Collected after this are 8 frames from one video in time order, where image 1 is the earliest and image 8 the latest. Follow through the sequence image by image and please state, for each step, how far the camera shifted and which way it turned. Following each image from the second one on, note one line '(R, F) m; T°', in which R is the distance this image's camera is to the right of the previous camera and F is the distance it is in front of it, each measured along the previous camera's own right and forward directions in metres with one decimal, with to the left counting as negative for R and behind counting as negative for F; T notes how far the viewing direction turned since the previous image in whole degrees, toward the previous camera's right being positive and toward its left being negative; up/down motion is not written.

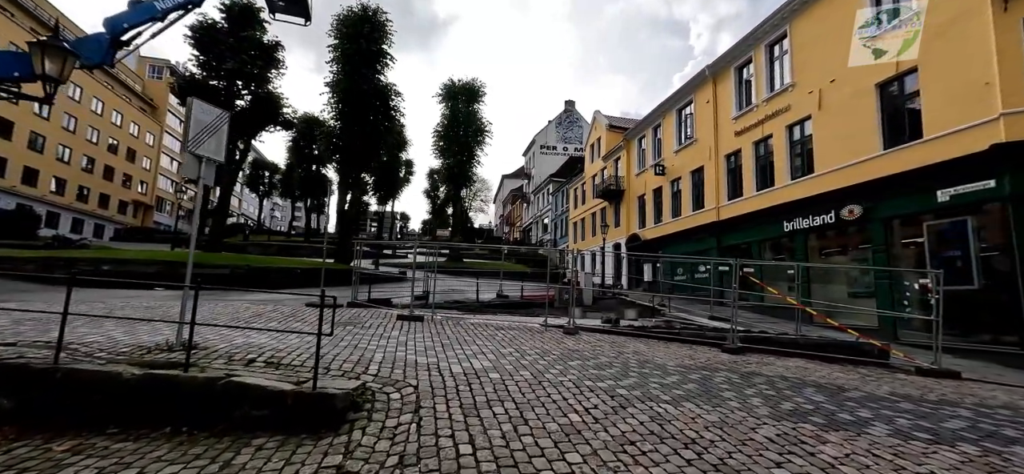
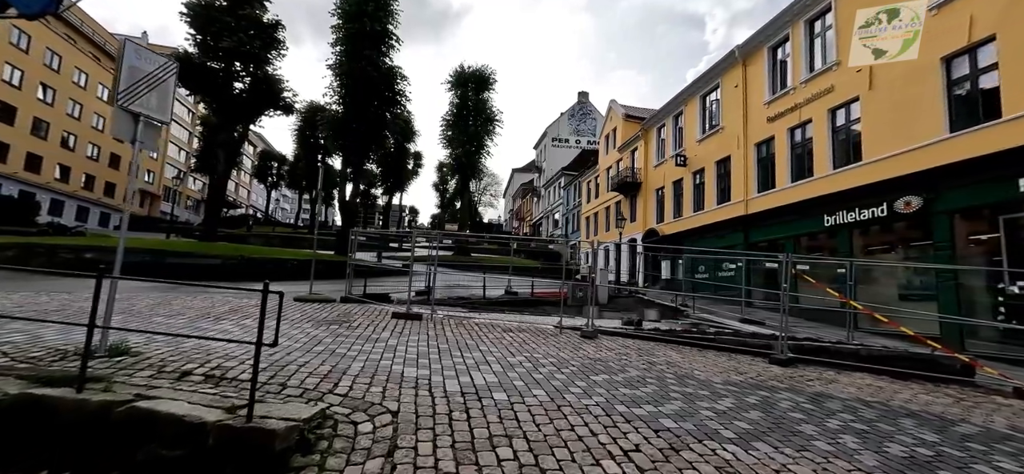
(0.0, +1.1) m; -1°
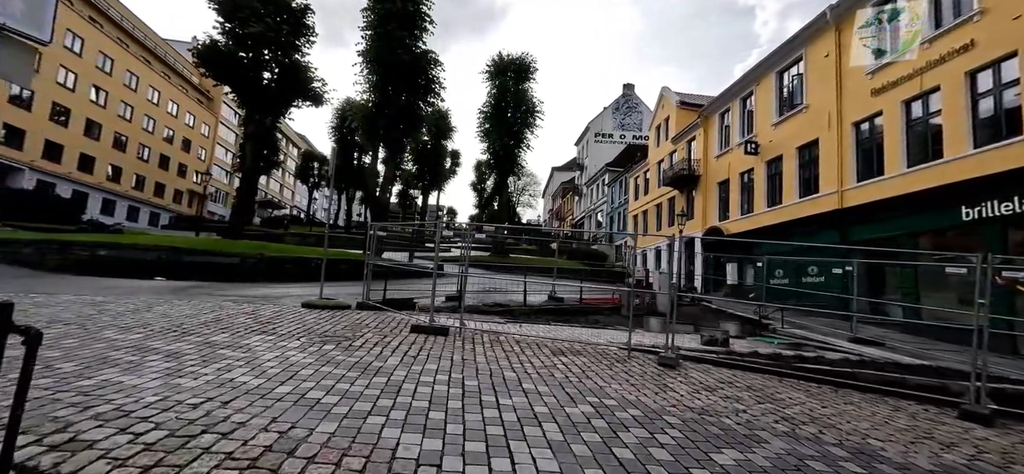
(-0.2, +1.9) m; -5°
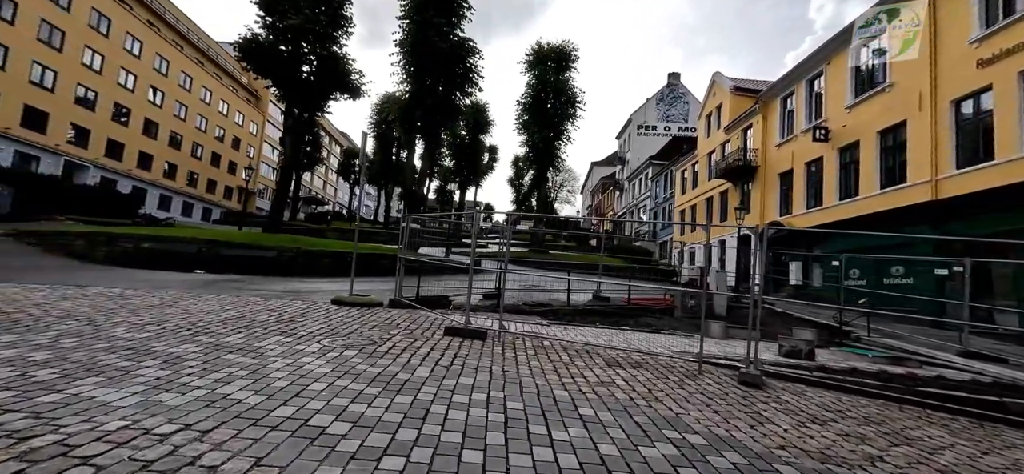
(-0.1, +0.8) m; -5°
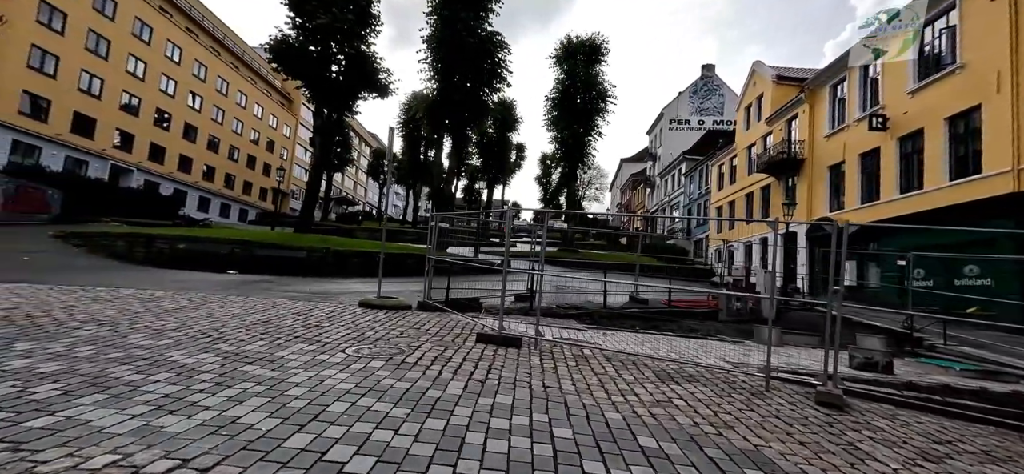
(-0.1, +0.5) m; -4°
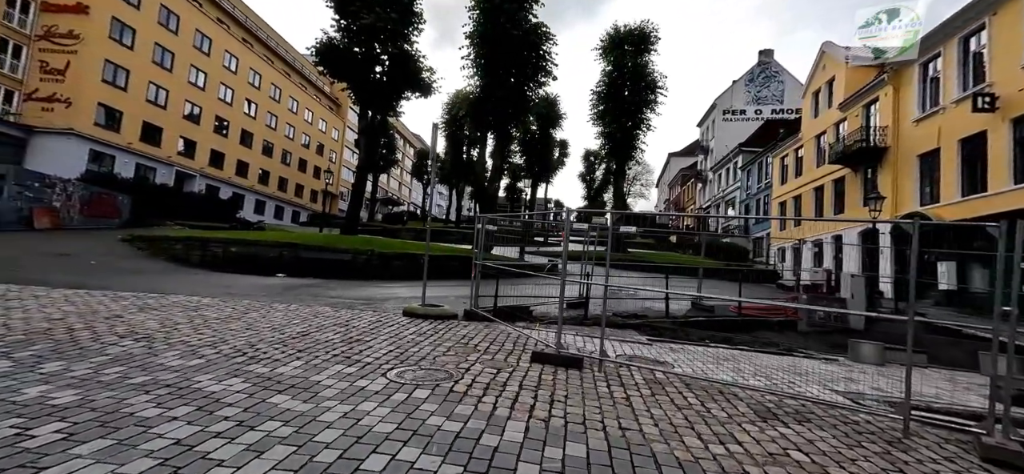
(-0.2, +0.6) m; -6°
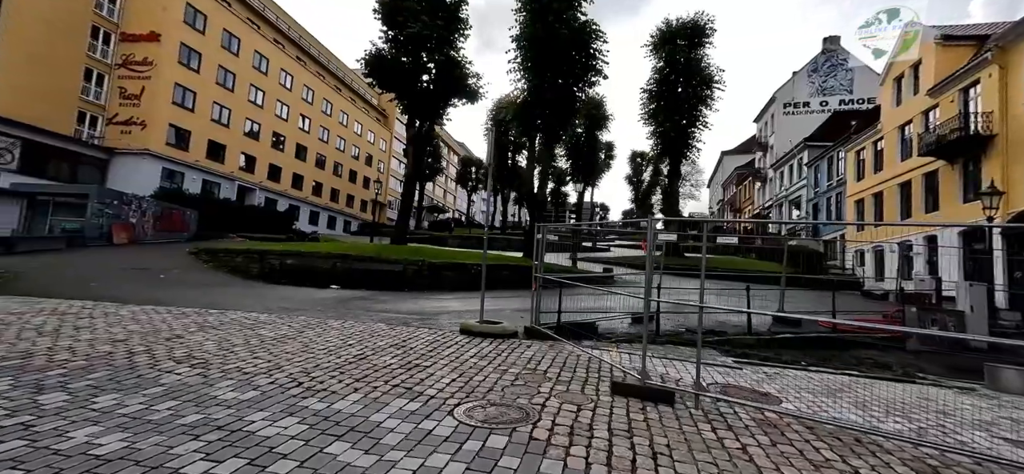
(-0.3, +0.5) m; -6°
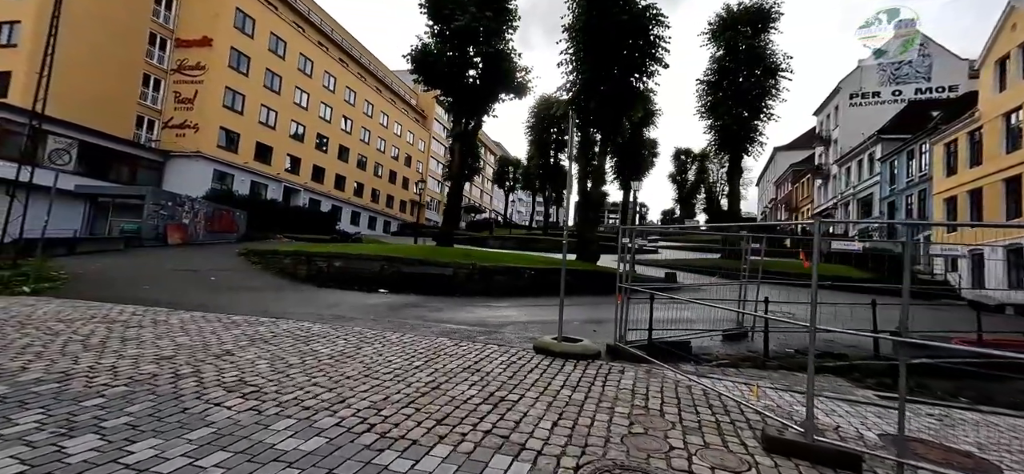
(-0.7, +0.8) m; -4°
